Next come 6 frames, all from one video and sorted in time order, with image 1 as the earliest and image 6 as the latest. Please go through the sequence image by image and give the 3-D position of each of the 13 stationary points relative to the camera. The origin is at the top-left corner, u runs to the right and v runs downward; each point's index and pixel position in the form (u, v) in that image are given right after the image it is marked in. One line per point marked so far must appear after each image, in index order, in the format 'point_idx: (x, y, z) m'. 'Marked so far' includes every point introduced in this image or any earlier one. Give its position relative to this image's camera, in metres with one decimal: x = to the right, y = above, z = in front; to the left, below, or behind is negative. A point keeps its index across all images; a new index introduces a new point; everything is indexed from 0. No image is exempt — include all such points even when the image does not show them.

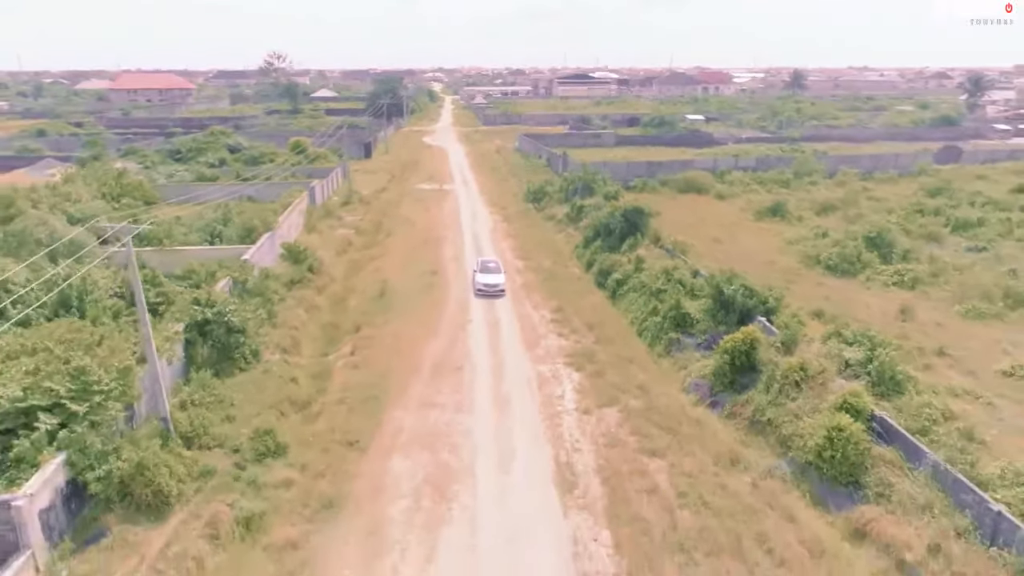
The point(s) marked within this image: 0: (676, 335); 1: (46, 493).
0: (+3.9, -1.2, +16.9) m
1: (-6.3, -2.8, +9.5) m
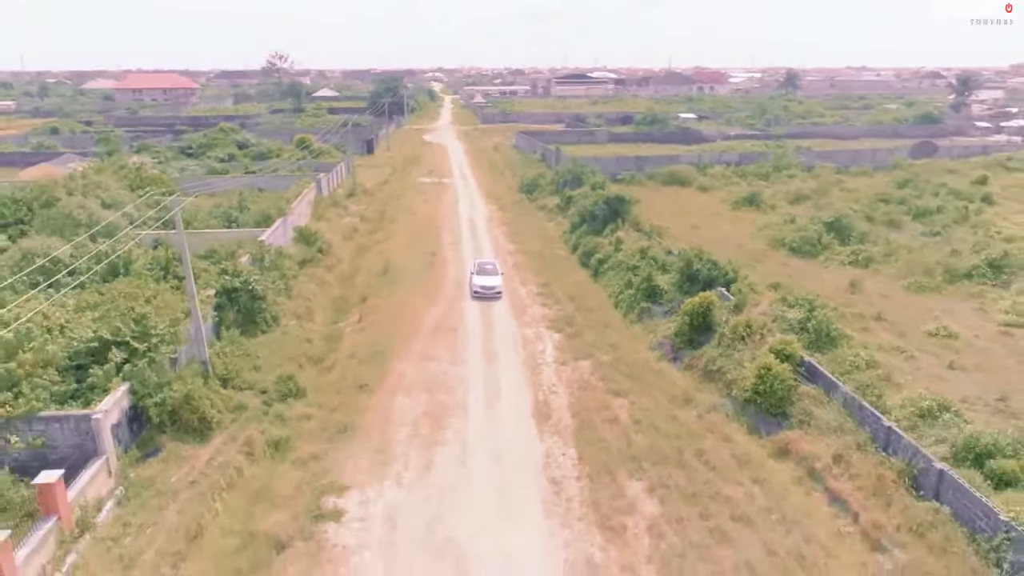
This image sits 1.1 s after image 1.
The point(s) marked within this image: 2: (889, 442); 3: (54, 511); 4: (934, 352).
0: (+3.6, -0.5, +19.1) m
1: (-6.6, -2.1, +11.8) m
2: (+6.2, -2.5, +11.7) m
3: (-6.3, -3.1, +9.7) m
4: (+9.7, -1.4, +16.5) m
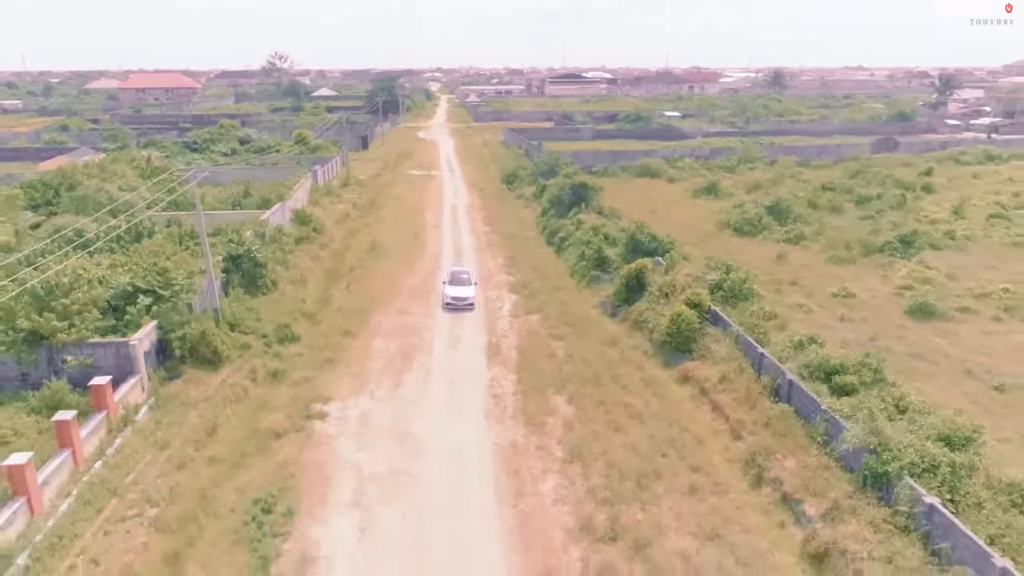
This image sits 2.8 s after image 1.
0: (+2.6, +0.5, +22.2) m
1: (-7.6, -1.1, +14.8) m
2: (+5.1, -1.5, +14.8) m
3: (-7.3, -2.1, +12.8) m
4: (+8.7, -0.5, +19.5) m
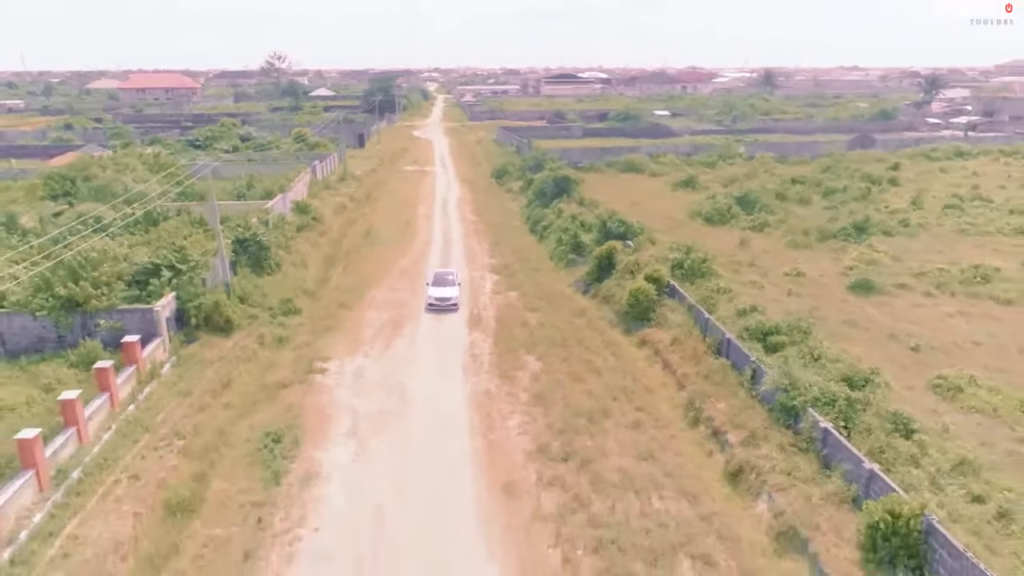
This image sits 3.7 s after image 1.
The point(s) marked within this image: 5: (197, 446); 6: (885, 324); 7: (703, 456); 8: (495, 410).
0: (+2.0, +1.1, +24.2) m
1: (-8.1, -0.5, +16.8) m
2: (+4.6, -0.9, +16.8) m
3: (-7.8, -1.5, +14.8) m
4: (+8.1, +0.1, +21.6) m
5: (-5.6, -2.8, +12.8) m
6: (+9.6, -0.9, +18.4) m
7: (+3.4, -3.0, +12.6) m
8: (-0.3, -2.4, +14.1) m
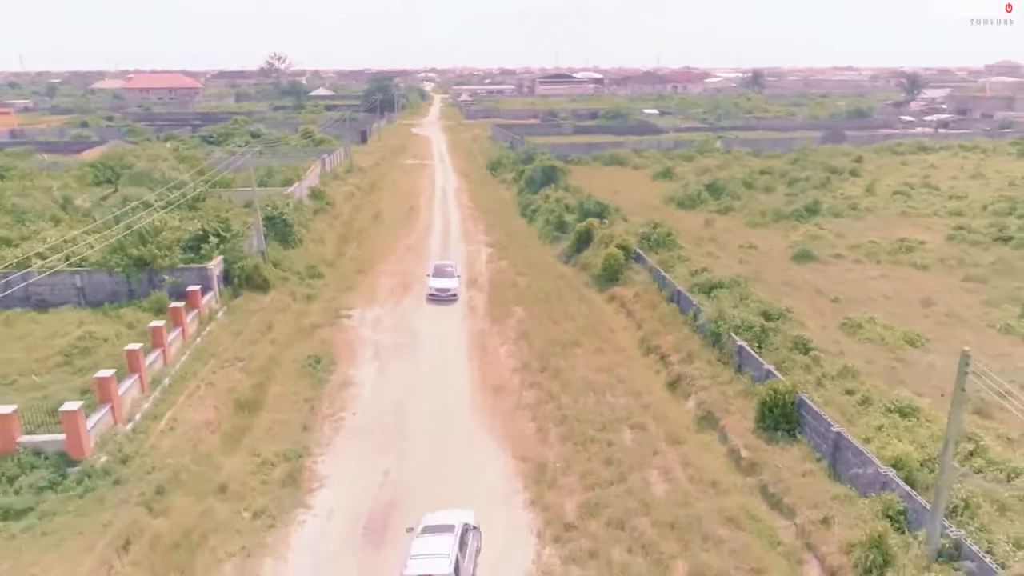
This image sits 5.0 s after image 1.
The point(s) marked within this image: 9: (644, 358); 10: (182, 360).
0: (+1.7, +2.2, +27.8) m
1: (-8.4, +0.5, +20.3) m
2: (+4.3, +0.2, +20.4) m
3: (-8.1, -0.5, +18.3) m
4: (+7.9, +1.2, +25.2) m
5: (-5.9, -1.8, +16.3) m
6: (+9.4, +0.2, +22.0) m
7: (+3.1, -1.9, +16.2) m
8: (-0.6, -1.3, +17.7) m
9: (+3.1, -1.7, +16.8) m
10: (-7.6, -1.6, +16.3) m
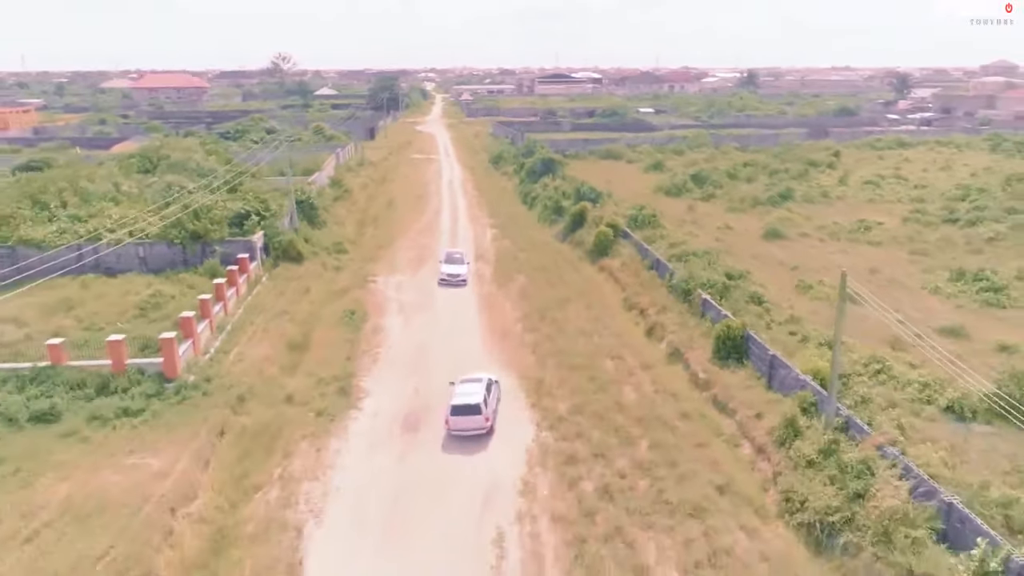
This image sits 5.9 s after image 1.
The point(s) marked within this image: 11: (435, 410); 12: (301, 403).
0: (+1.8, +3.1, +30.9) m
1: (-8.3, +1.5, +23.5) m
2: (+4.4, +1.1, +23.5) m
3: (-8.0, +0.5, +21.4) m
4: (+7.9, +2.2, +28.4) m
5: (-5.8, -0.8, +19.5) m
6: (+9.4, +1.1, +25.2) m
7: (+3.2, -0.9, +19.4) m
8: (-0.5, -0.4, +20.8) m
9: (+3.2, -0.7, +20.0) m
10: (-7.5, -0.7, +19.4) m
11: (-1.6, -2.5, +14.4) m
12: (-4.3, -2.4, +14.6) m
